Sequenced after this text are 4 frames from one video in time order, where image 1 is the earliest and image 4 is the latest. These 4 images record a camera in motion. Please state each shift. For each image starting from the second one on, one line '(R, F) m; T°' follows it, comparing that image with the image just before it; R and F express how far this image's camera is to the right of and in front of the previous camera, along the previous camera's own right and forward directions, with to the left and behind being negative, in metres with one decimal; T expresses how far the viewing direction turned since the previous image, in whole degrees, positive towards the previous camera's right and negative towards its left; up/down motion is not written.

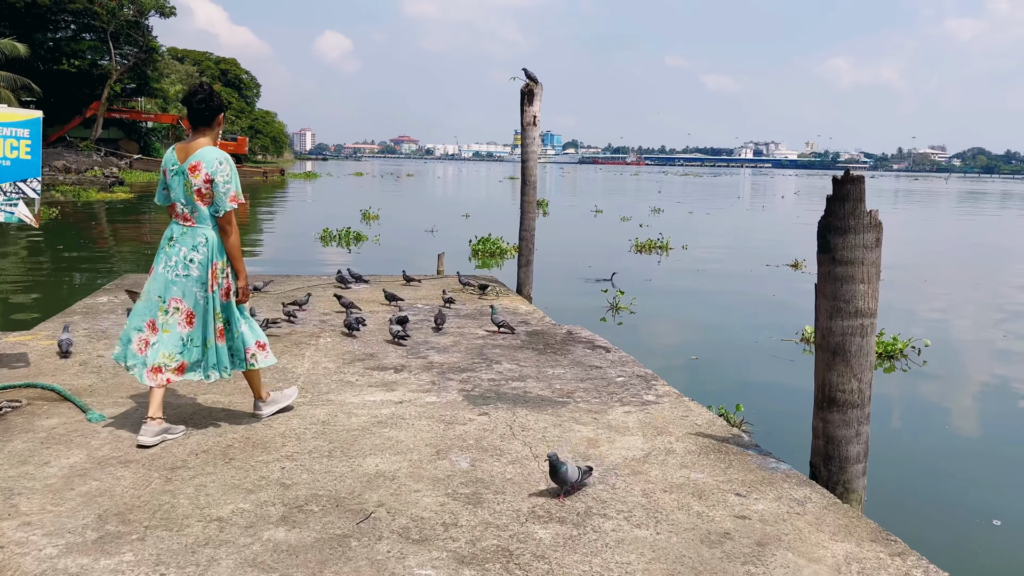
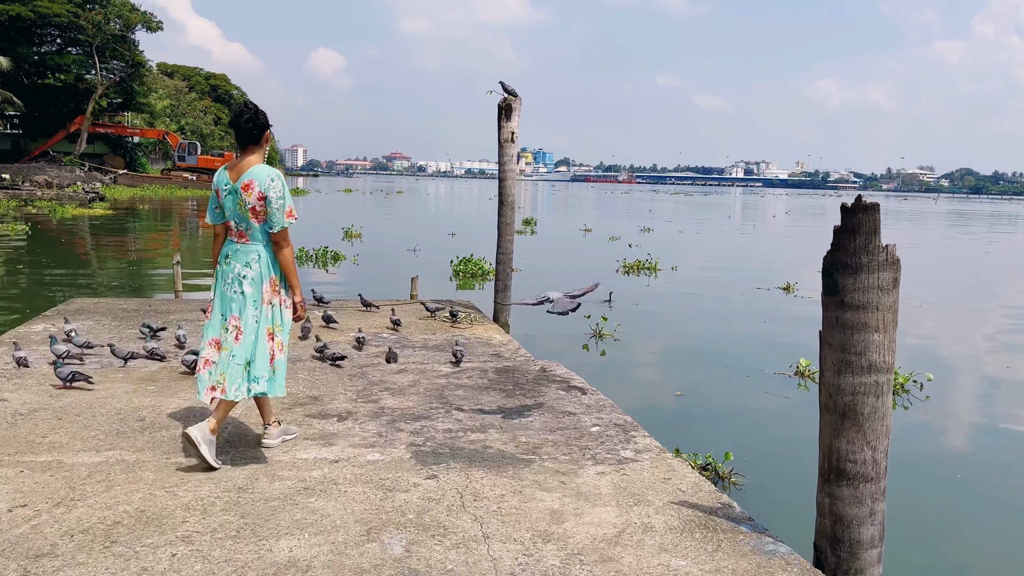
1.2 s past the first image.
(+0.2, +0.7) m; +1°
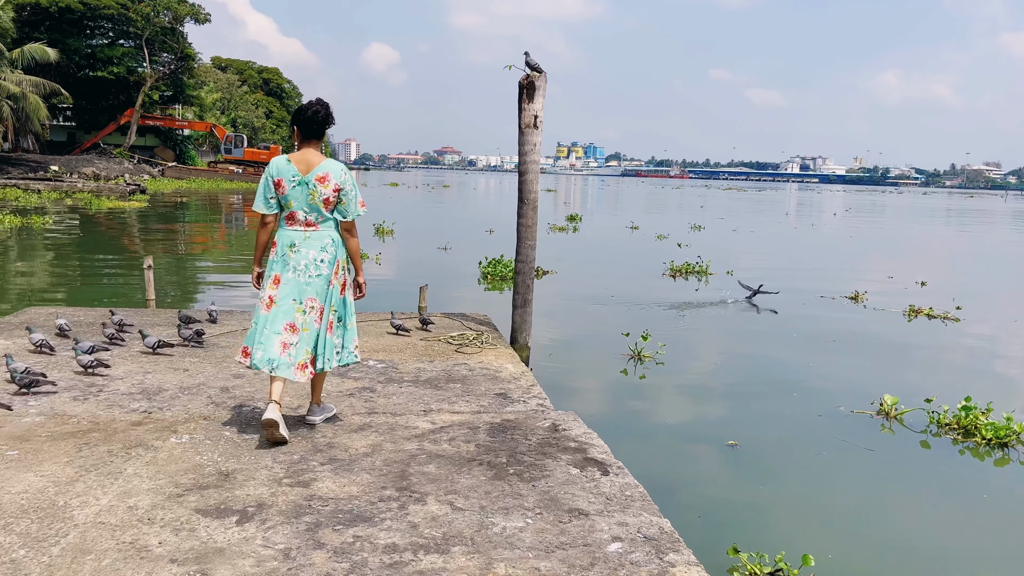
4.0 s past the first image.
(+0.3, +1.6) m; -3°
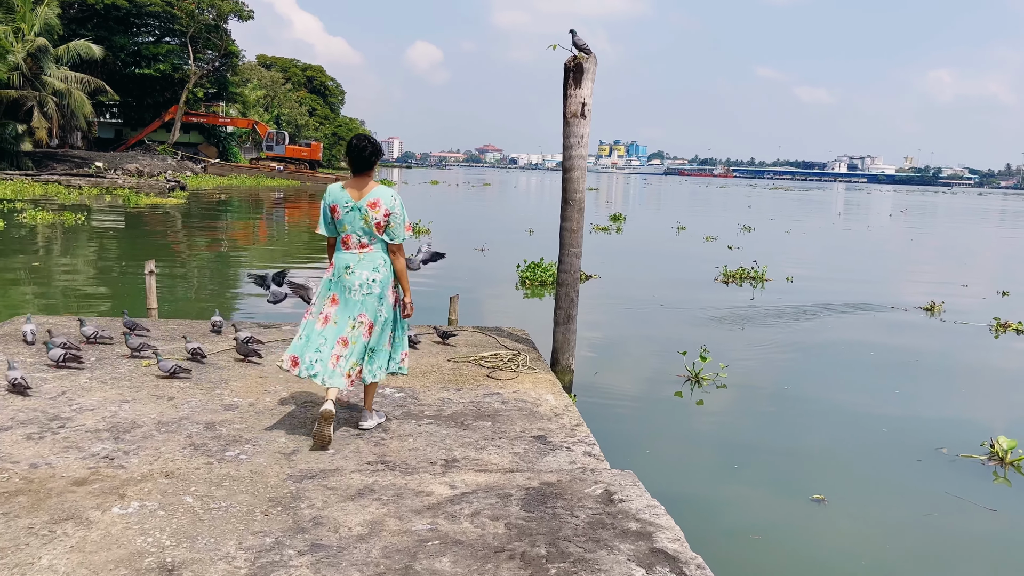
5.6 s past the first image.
(0.0, +1.0) m; -3°
